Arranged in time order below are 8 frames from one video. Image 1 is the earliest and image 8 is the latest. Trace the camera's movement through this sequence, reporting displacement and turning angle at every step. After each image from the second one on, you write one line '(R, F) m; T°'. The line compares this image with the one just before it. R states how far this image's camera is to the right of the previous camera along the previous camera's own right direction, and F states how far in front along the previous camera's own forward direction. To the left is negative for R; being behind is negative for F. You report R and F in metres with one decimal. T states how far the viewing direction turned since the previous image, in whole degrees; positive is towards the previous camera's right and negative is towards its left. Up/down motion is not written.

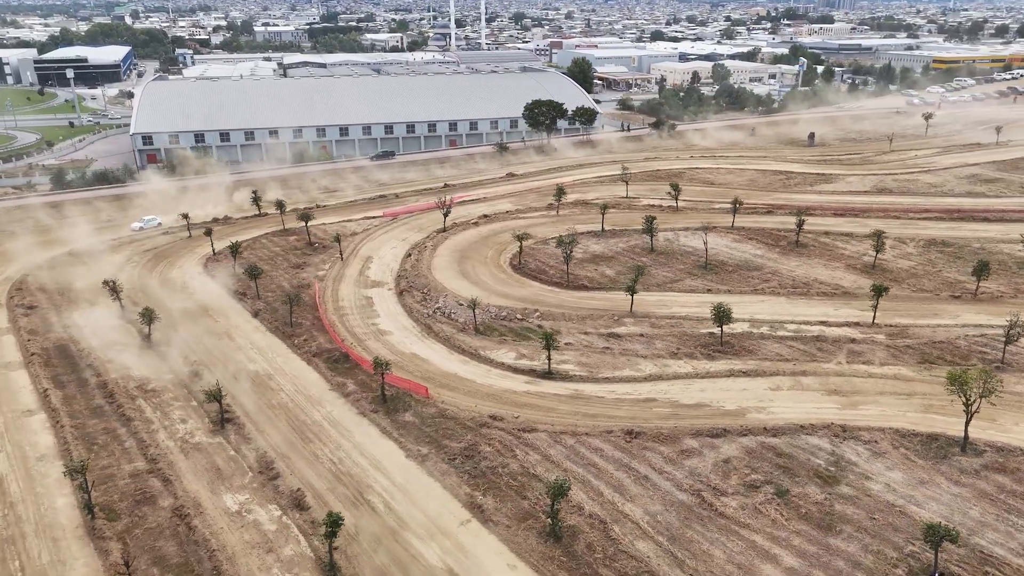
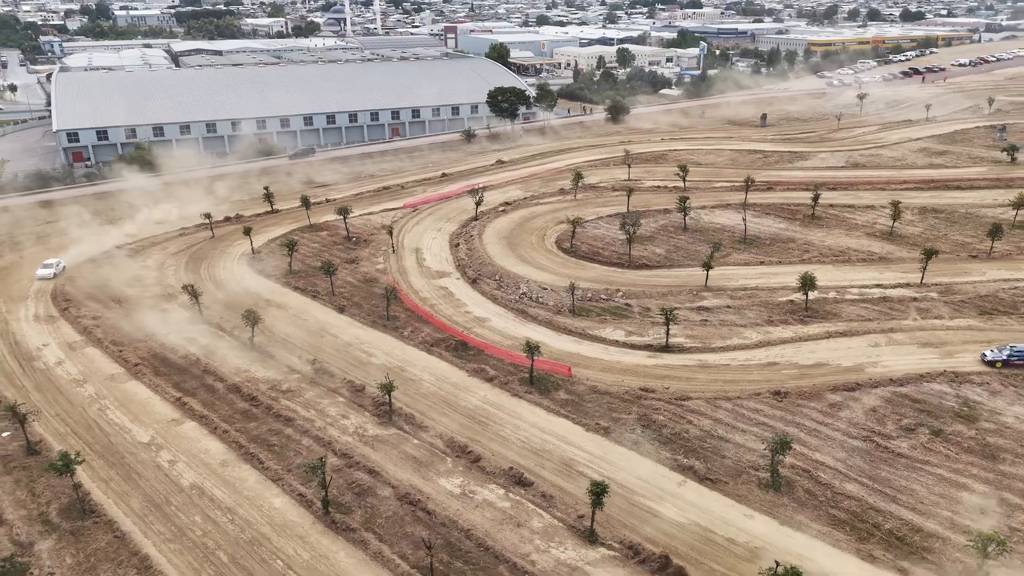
(-7.0, -0.5) m; +8°
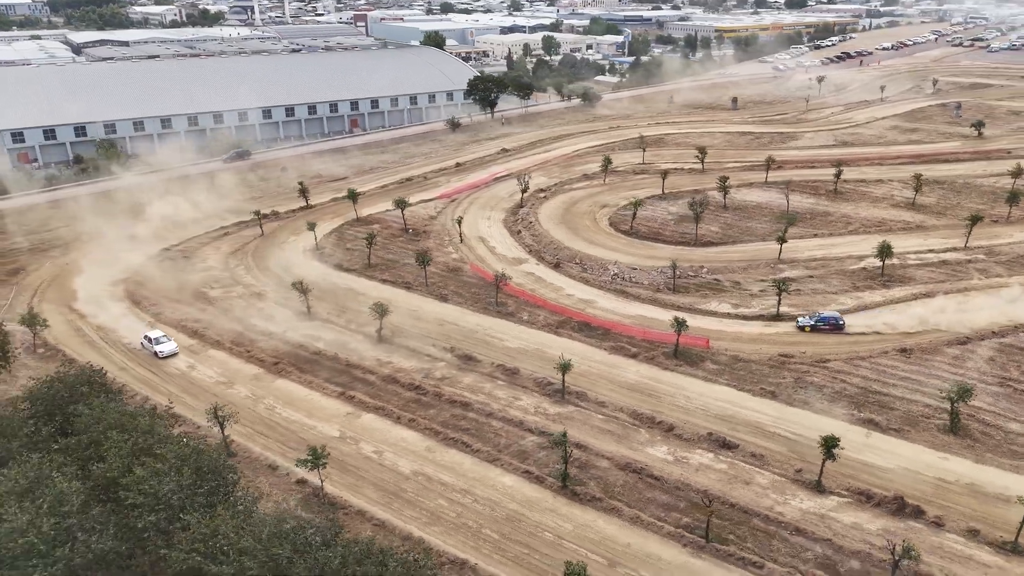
(-6.9, -0.3) m; +7°
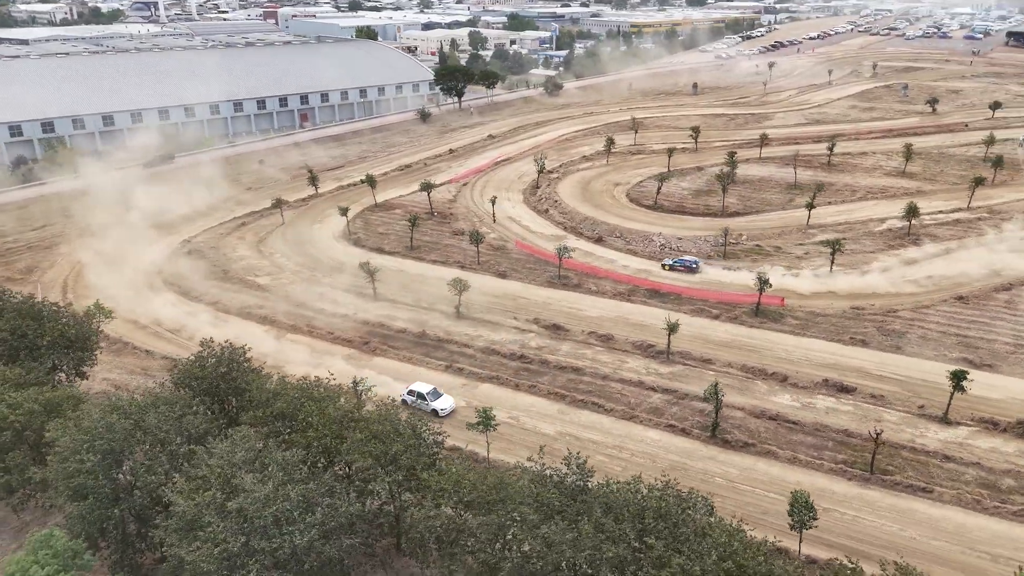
(-5.2, +0.2) m; +6°
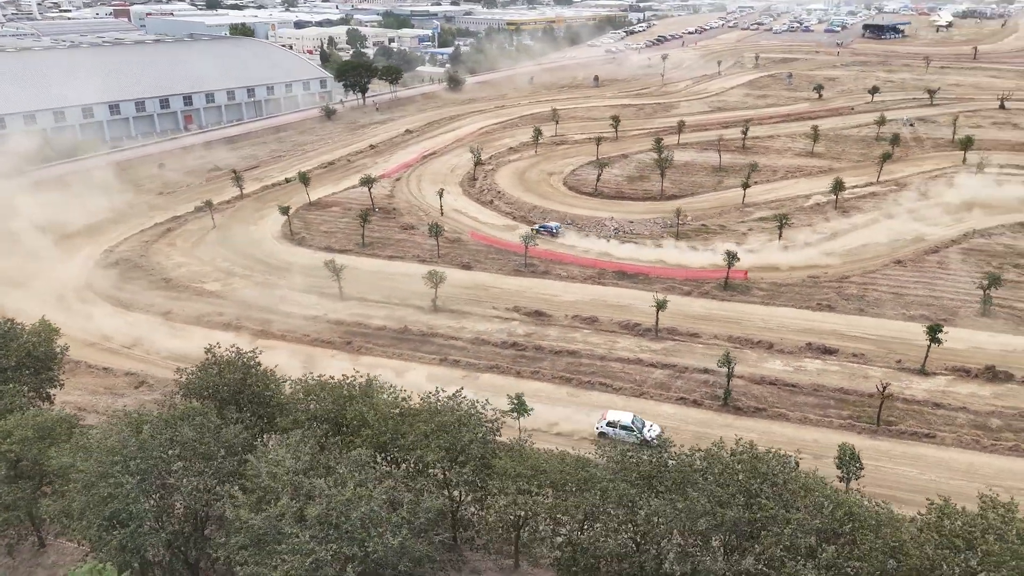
(-2.9, +0.5) m; +9°
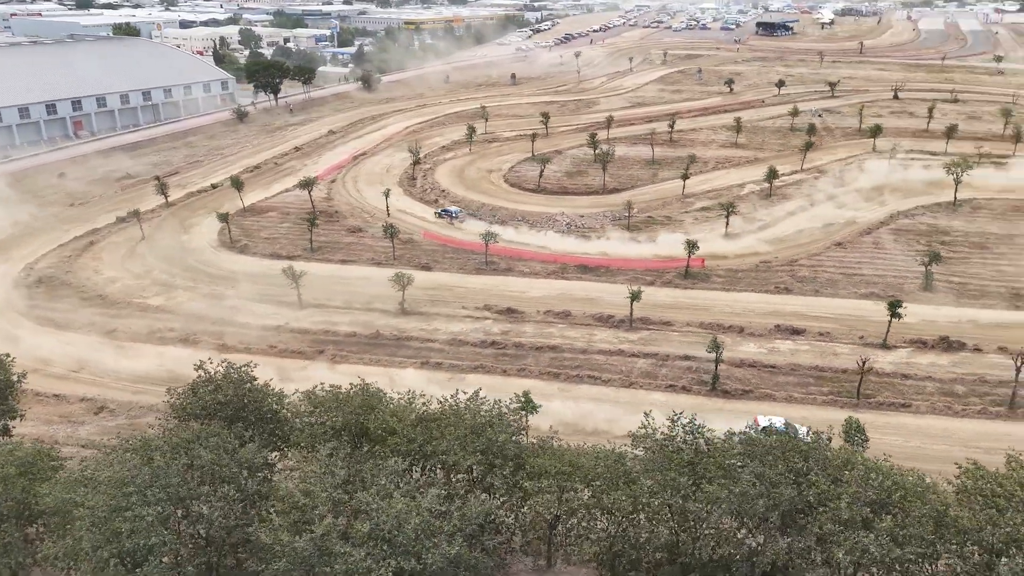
(-1.9, +0.4) m; +7°
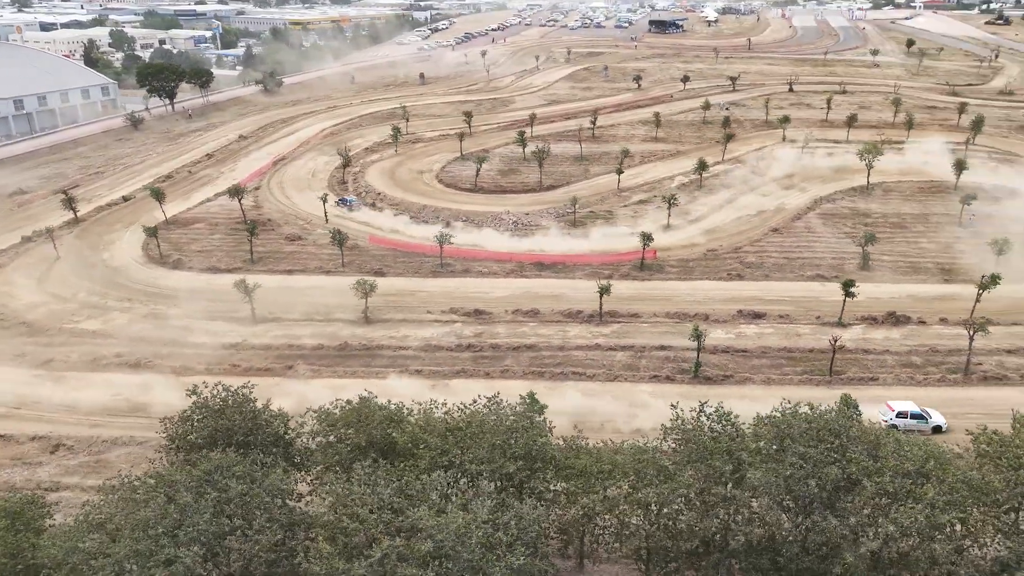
(-2.0, +0.4) m; +8°
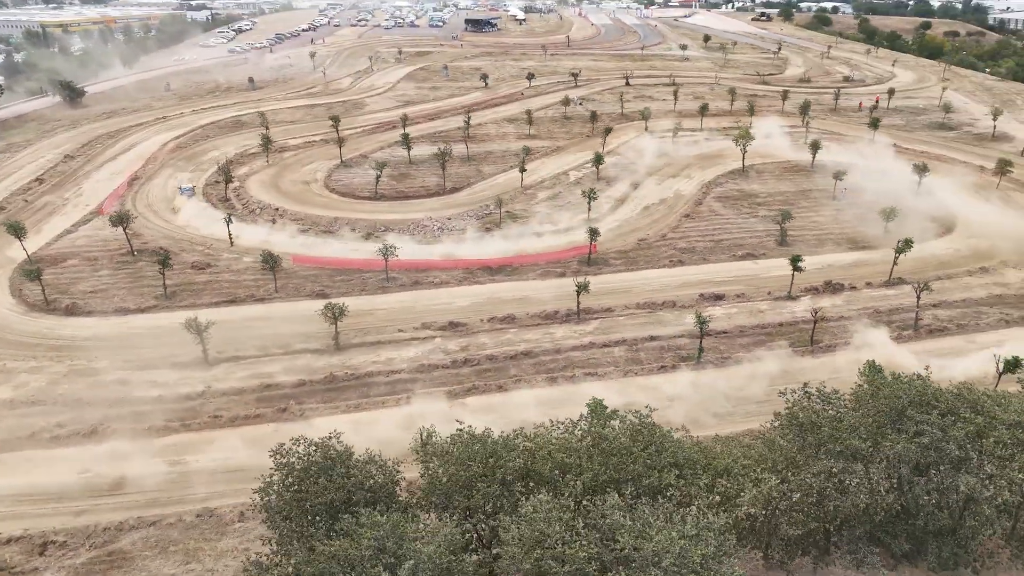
(-4.6, +1.2) m; +15°
